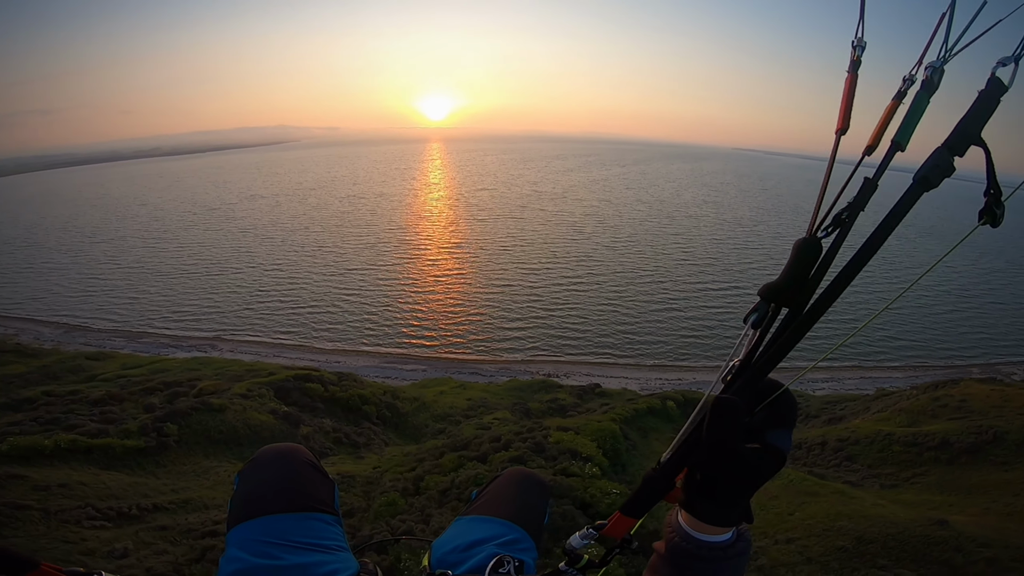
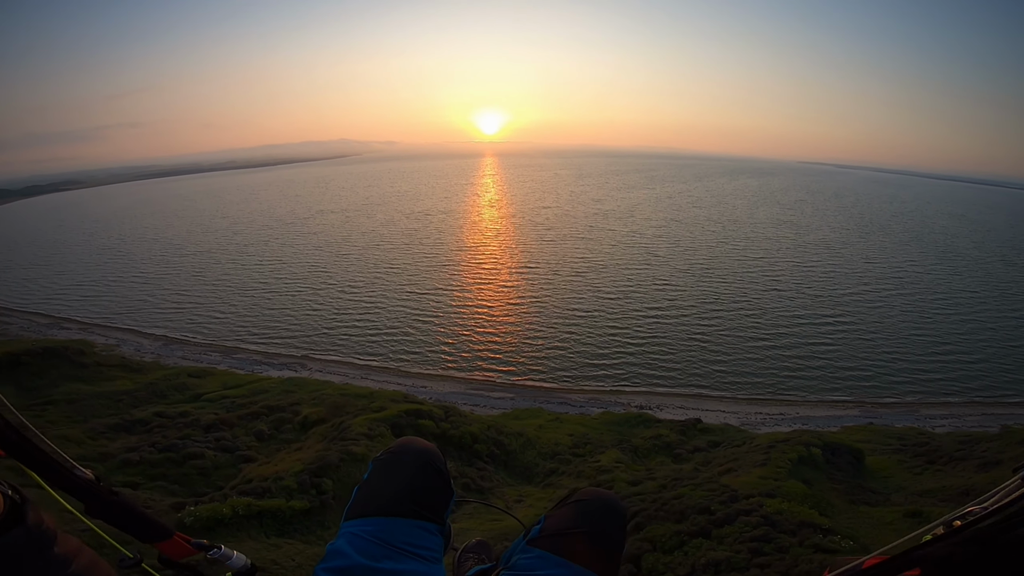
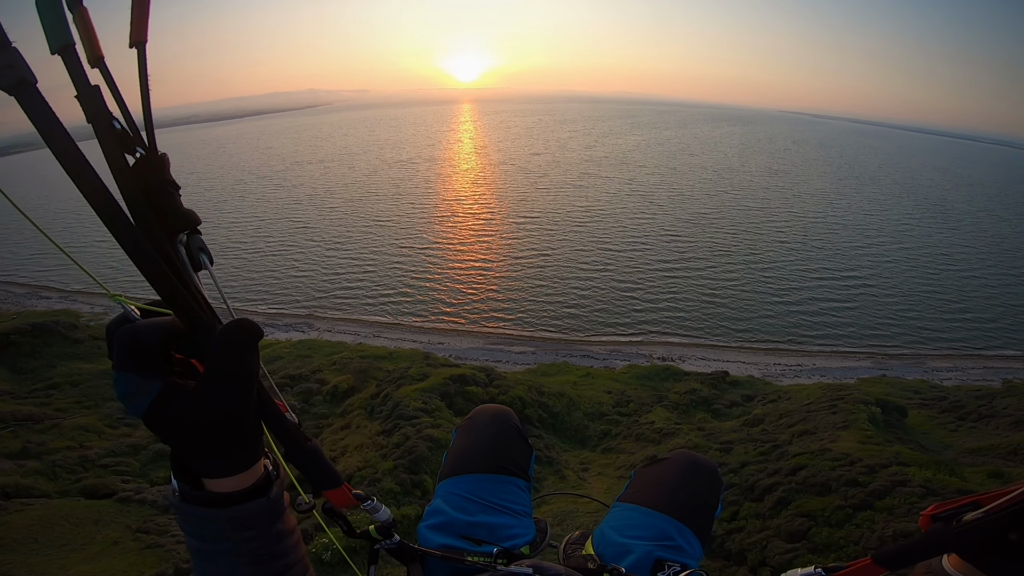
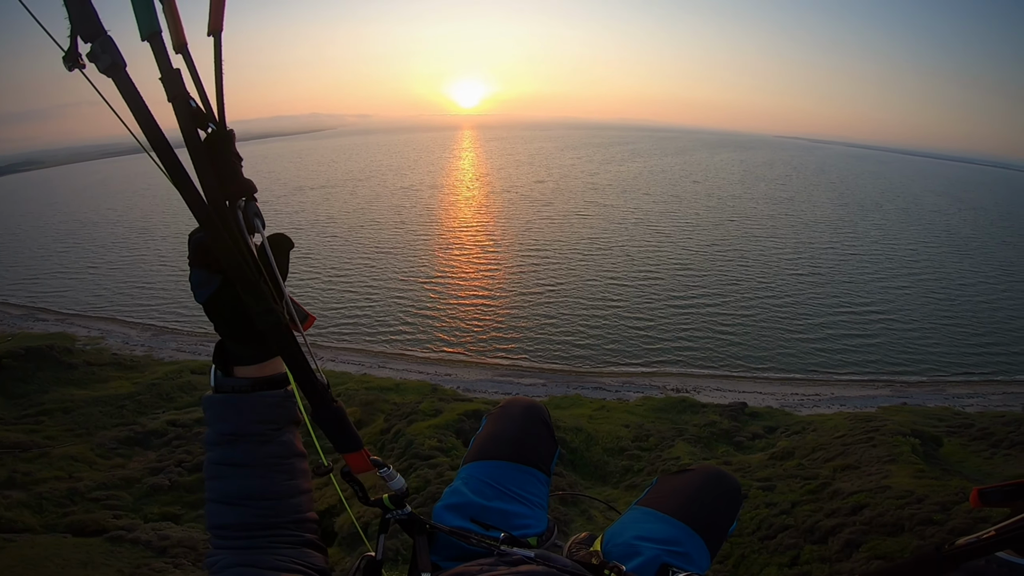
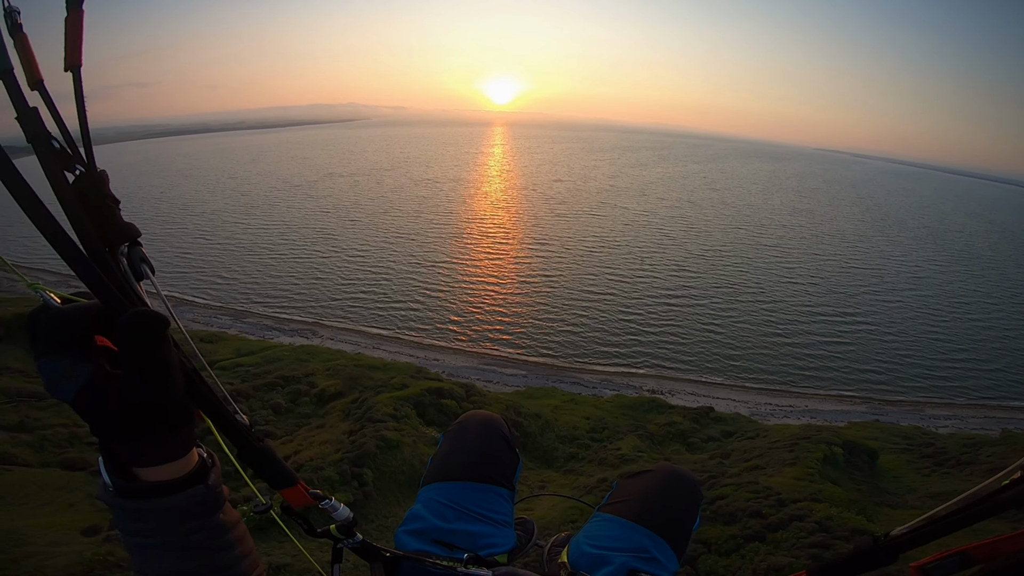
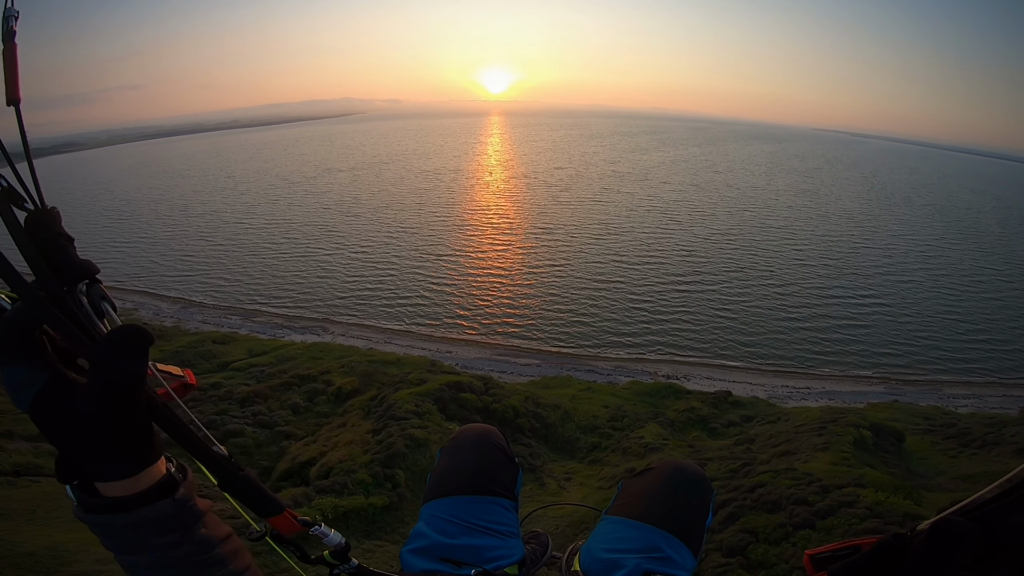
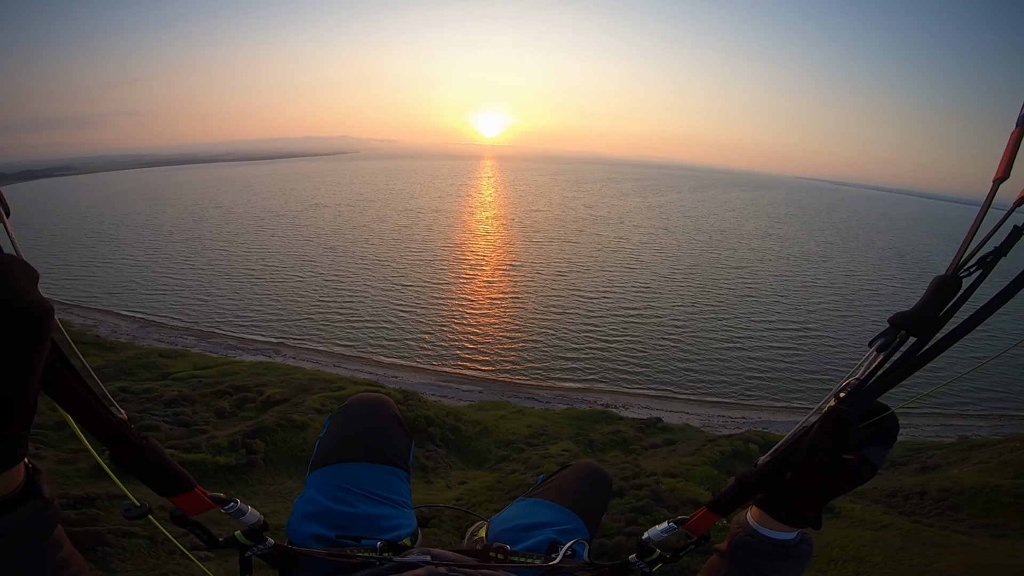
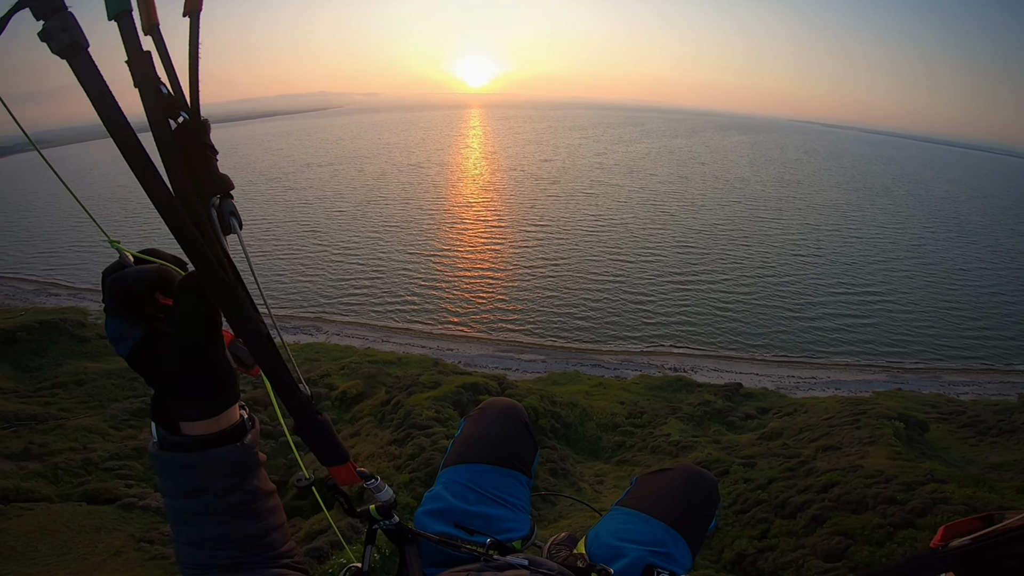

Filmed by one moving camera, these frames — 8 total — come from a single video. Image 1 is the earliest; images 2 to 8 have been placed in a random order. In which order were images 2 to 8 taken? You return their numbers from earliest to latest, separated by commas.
7, 2, 5, 6, 3, 8, 4
